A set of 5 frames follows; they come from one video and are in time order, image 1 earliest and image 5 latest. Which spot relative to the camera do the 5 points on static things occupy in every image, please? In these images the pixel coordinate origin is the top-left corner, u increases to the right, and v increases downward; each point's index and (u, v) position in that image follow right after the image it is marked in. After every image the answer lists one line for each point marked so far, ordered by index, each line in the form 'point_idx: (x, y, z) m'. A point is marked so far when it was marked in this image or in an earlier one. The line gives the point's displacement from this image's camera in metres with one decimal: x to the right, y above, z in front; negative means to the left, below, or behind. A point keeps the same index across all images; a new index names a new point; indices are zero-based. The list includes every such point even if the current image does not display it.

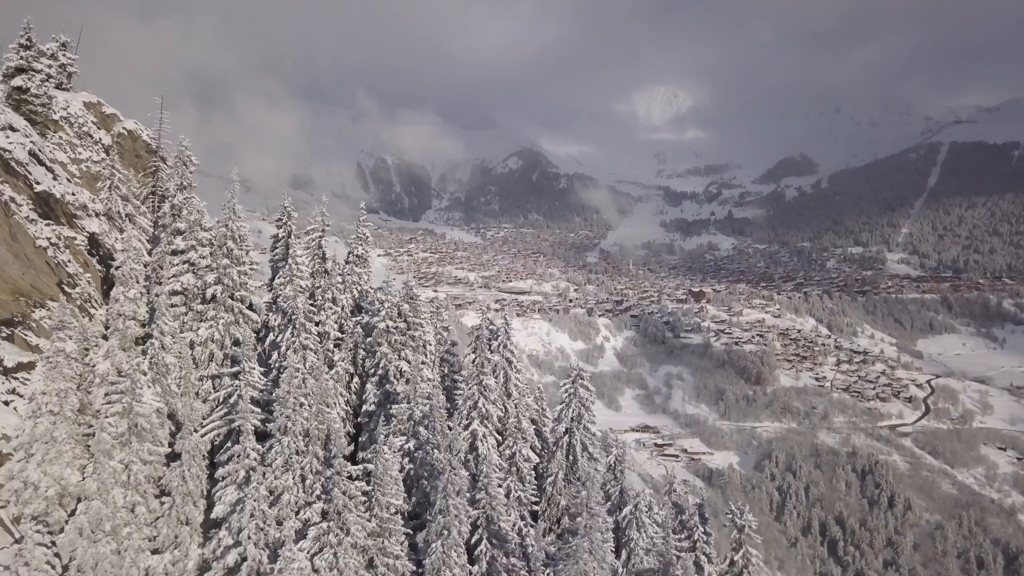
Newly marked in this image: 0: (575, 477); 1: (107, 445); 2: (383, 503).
0: (+2.5, -7.0, +19.2) m
1: (-10.2, -4.0, +13.1) m
2: (-3.6, -6.3, +14.8) m
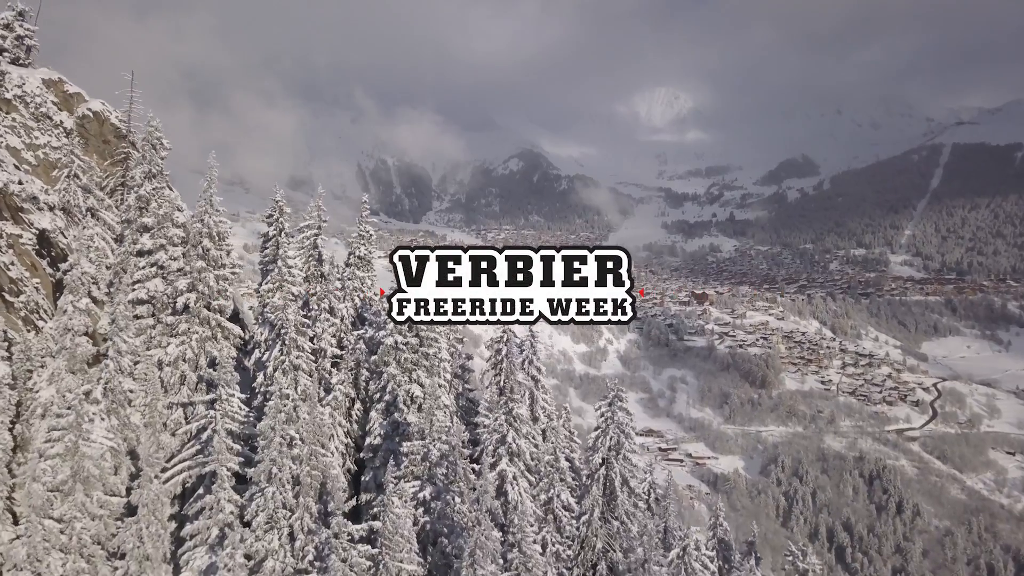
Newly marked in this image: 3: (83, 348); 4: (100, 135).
0: (+3.2, -7.2, +16.9) m
1: (-9.5, -4.2, +10.7) m
2: (-2.9, -6.4, +12.4) m
3: (-9.7, -1.4, +11.9) m
4: (-15.0, +5.5, +18.7) m
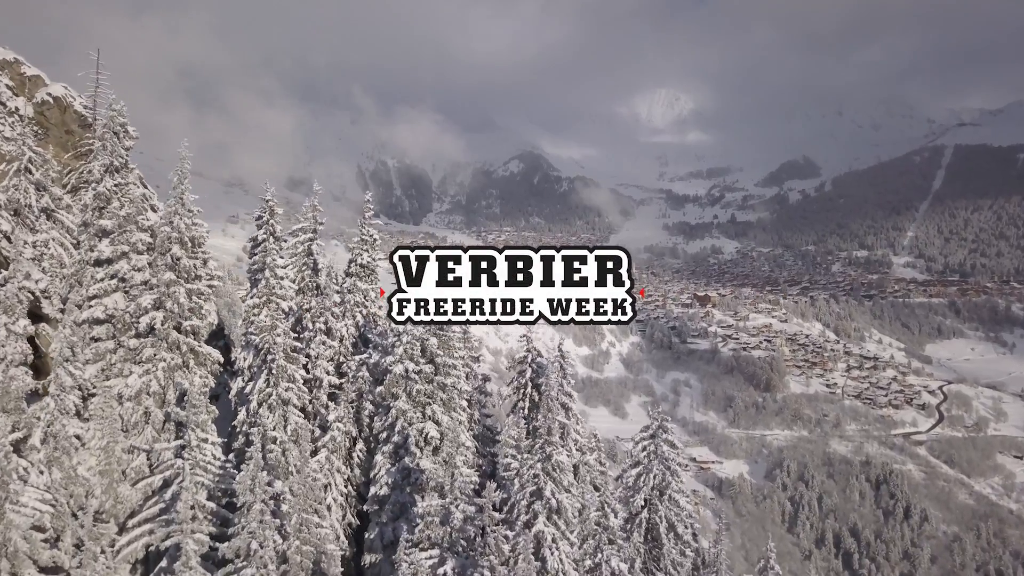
0: (+3.9, -7.5, +14.8) m
1: (-8.8, -4.5, +8.7) m
2: (-2.2, -6.7, +10.3) m
3: (-9.1, -1.7, +9.8) m
4: (-14.4, +5.2, +16.7) m
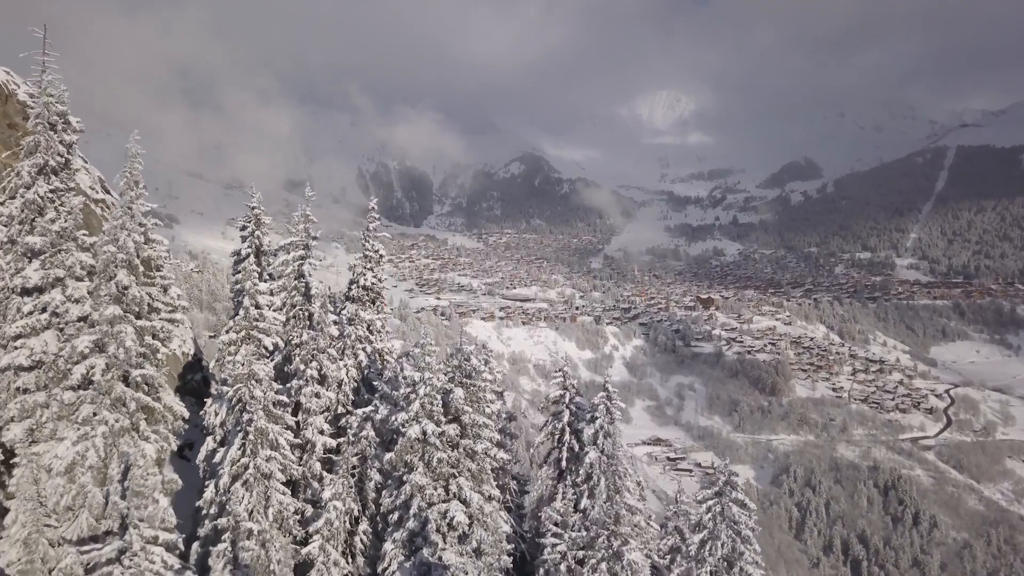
0: (+4.6, -8.1, +12.6) m
1: (-8.1, -5.0, +6.4) m
2: (-1.5, -7.3, +8.1) m
3: (-8.4, -2.2, +7.6) m
4: (-13.7, +4.7, +14.5) m
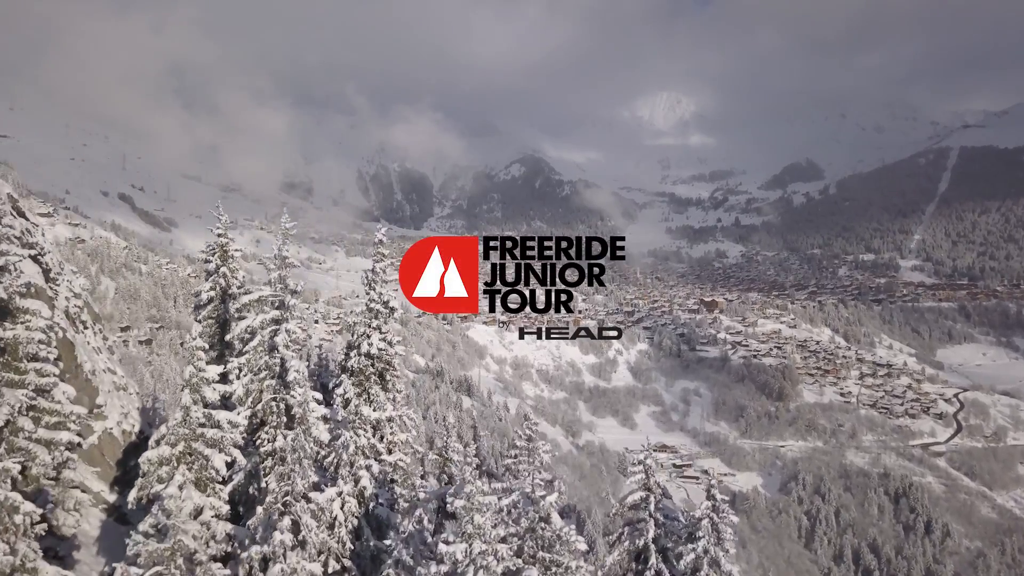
0: (+5.6, -9.0, +9.4) m
1: (-7.2, -5.9, +3.3) m
2: (-0.5, -8.2, +5.0) m
3: (-7.4, -3.1, +4.5) m
4: (-12.8, +3.7, +11.4) m
